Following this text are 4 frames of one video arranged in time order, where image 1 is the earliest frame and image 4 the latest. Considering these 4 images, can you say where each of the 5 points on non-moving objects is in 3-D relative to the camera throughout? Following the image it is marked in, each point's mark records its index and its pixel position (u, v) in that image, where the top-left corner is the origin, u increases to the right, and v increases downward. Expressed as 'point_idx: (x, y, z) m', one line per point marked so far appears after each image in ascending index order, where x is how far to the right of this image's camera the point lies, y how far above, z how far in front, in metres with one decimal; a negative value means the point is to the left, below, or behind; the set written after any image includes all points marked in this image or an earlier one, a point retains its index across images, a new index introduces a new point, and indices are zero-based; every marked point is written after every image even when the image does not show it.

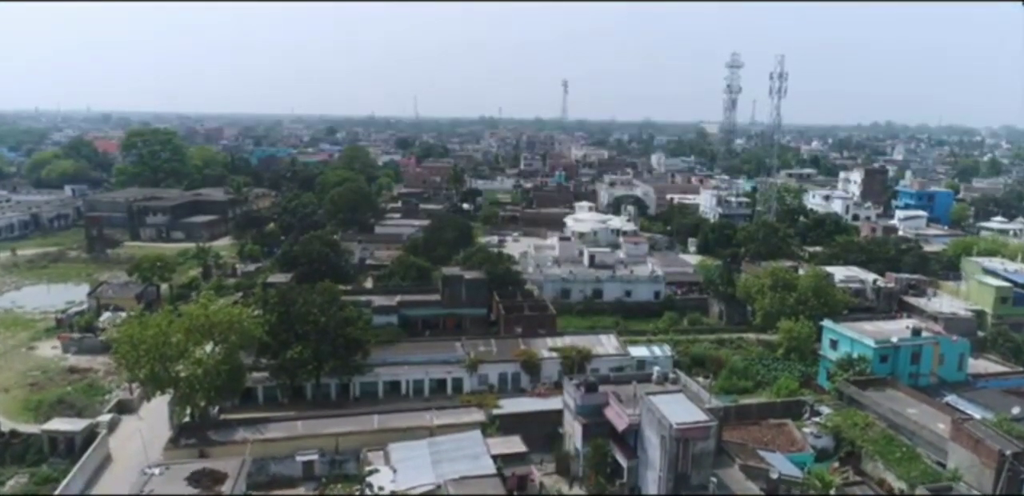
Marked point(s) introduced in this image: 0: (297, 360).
0: (-5.6, -2.9, +19.4) m
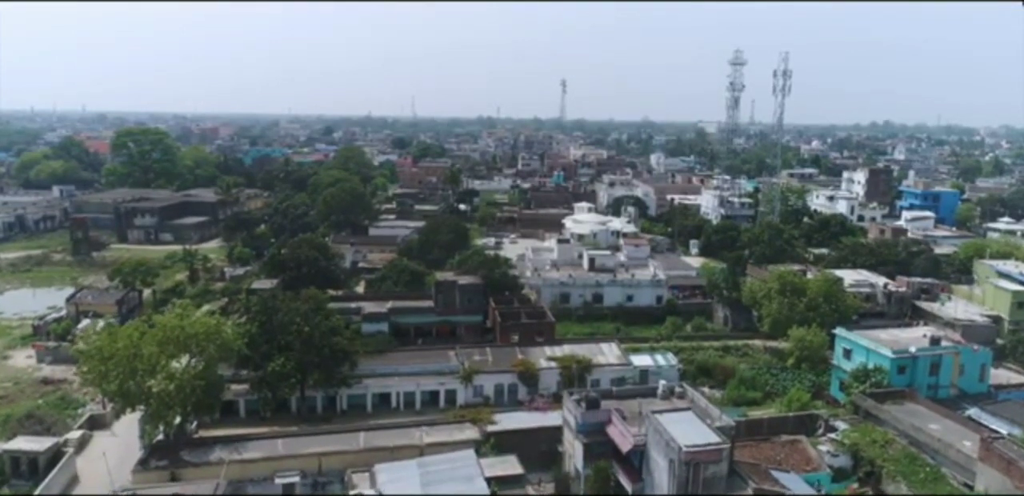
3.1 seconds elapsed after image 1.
0: (-5.7, -3.0, +18.3) m
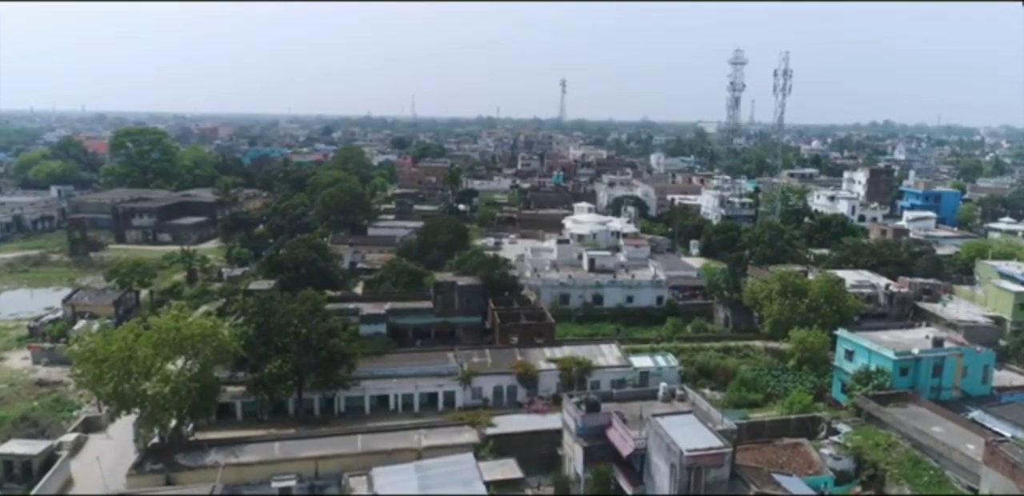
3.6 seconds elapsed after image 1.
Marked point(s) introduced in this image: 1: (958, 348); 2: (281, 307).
0: (-5.7, -3.0, +18.1) m
1: (+11.7, -2.6, +19.7) m
2: (-5.8, -1.5, +18.9) m
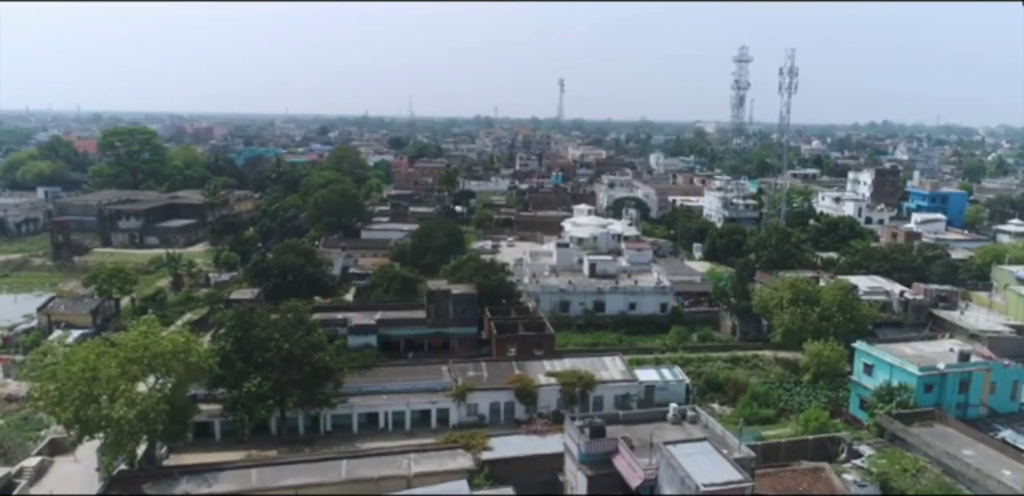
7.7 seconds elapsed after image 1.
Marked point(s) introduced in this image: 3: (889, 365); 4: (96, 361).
0: (-5.7, -3.2, +16.9) m
1: (+11.6, -2.8, +18.5) m
2: (-5.9, -1.7, +17.7) m
3: (+9.5, -2.9, +18.9) m
4: (-8.2, -2.2, +15.0) m
